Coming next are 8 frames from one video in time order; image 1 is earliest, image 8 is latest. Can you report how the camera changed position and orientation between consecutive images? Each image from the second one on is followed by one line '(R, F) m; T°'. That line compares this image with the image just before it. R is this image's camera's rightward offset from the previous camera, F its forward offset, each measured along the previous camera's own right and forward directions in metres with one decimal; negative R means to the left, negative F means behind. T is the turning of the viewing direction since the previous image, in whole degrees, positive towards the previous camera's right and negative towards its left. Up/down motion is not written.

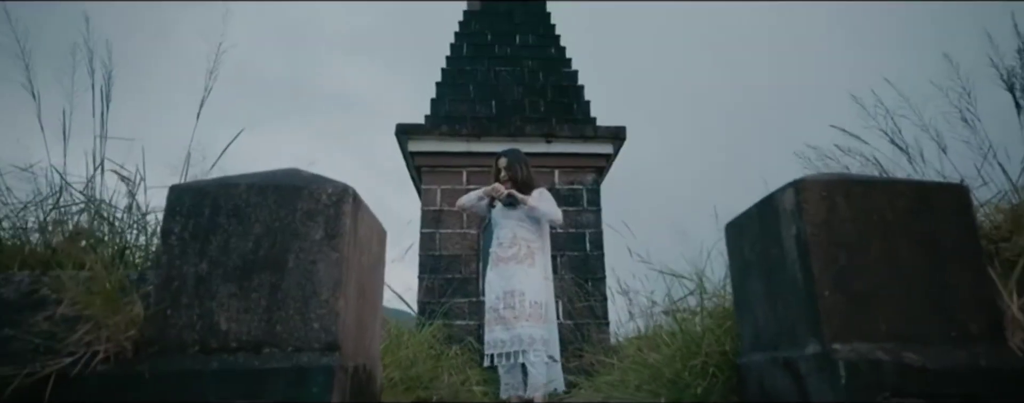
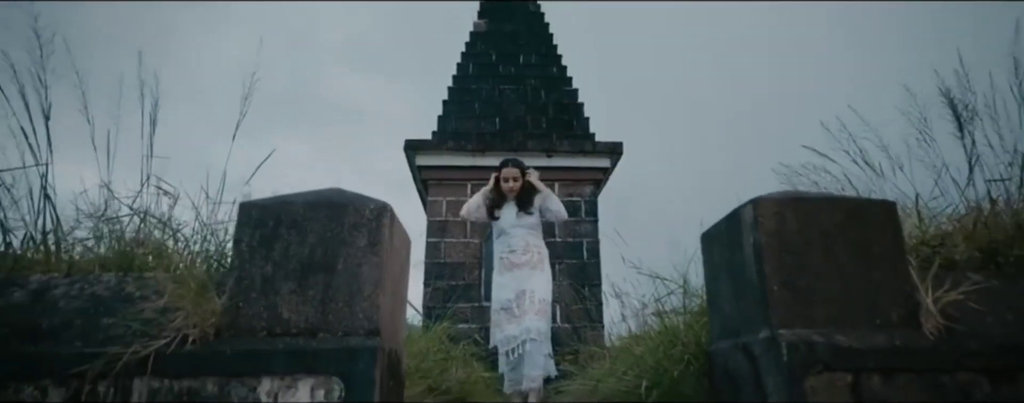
(0.0, -0.3) m; 0°
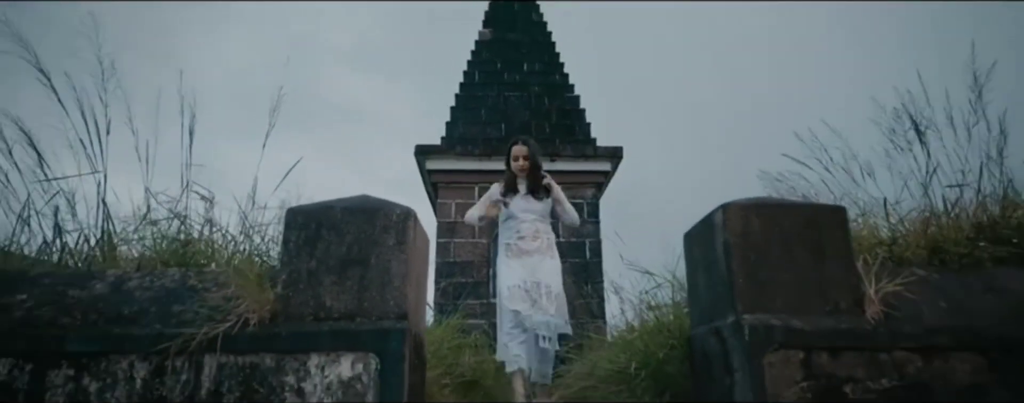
(0.0, -0.3) m; -1°
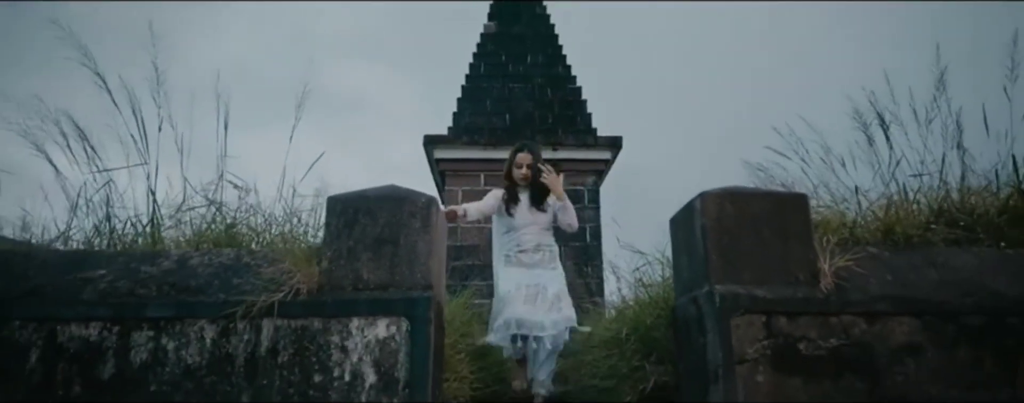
(0.0, -0.4) m; 0°
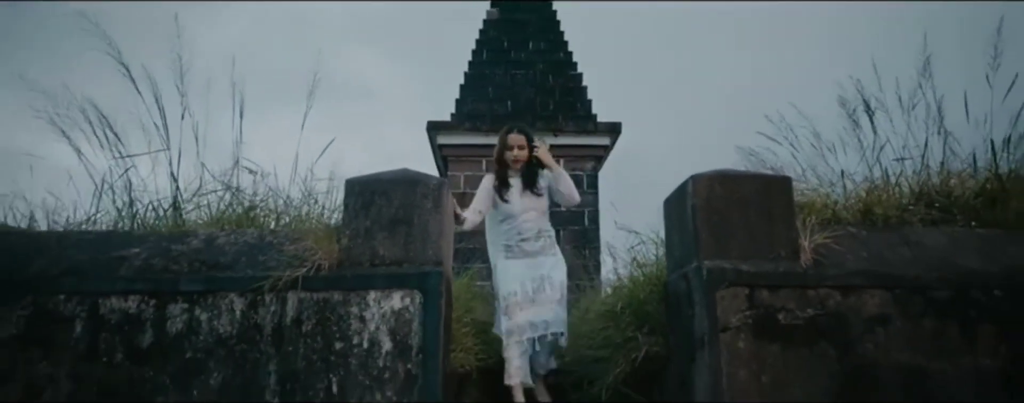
(0.0, -0.2) m; 0°
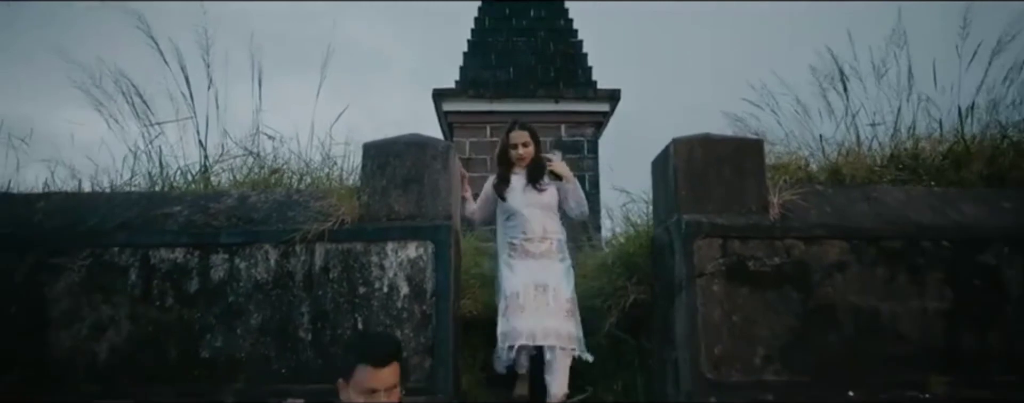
(0.0, -0.3) m; 0°
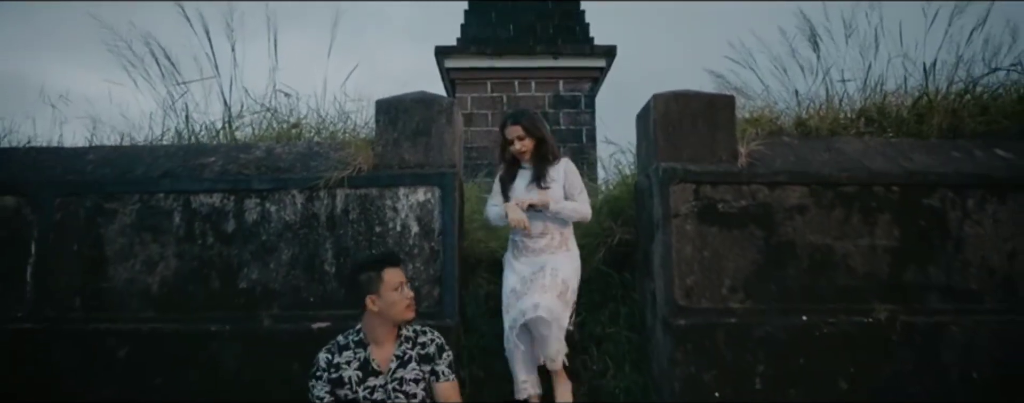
(0.0, -0.4) m; 0°
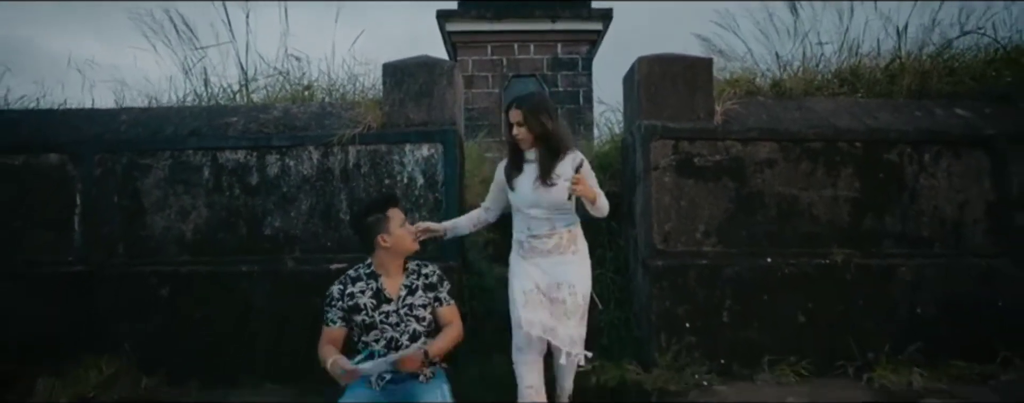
(+0.1, -0.4) m; 0°
